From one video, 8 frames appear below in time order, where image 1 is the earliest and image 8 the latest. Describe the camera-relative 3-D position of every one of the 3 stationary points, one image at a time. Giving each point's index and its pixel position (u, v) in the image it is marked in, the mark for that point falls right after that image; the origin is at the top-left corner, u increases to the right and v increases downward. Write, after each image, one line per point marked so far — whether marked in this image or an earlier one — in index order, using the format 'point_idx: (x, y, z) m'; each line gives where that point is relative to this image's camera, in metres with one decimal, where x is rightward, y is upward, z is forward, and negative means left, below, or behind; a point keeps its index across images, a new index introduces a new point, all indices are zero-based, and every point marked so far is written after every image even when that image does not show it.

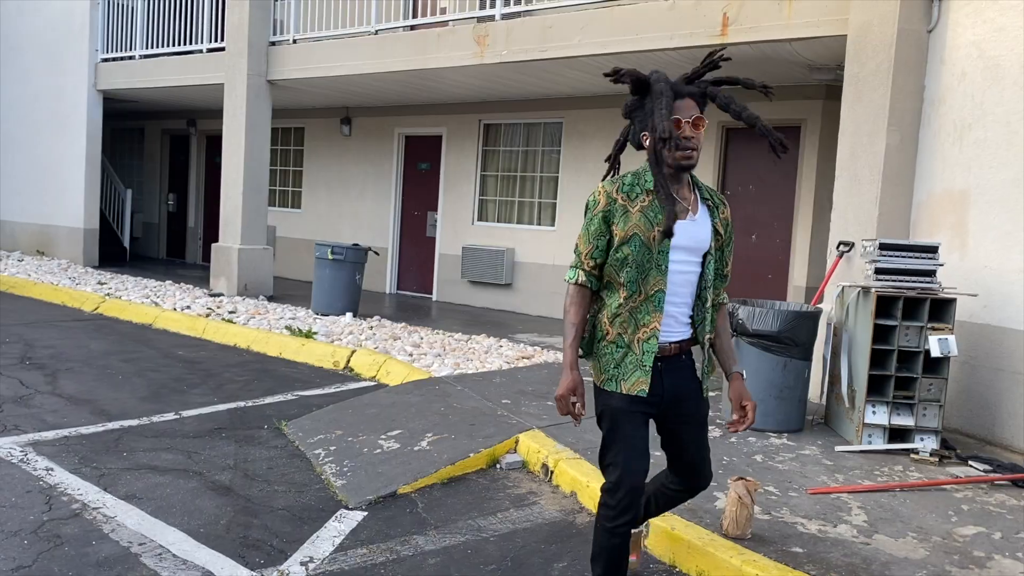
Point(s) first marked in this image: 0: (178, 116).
0: (-5.6, +2.9, +14.9) m
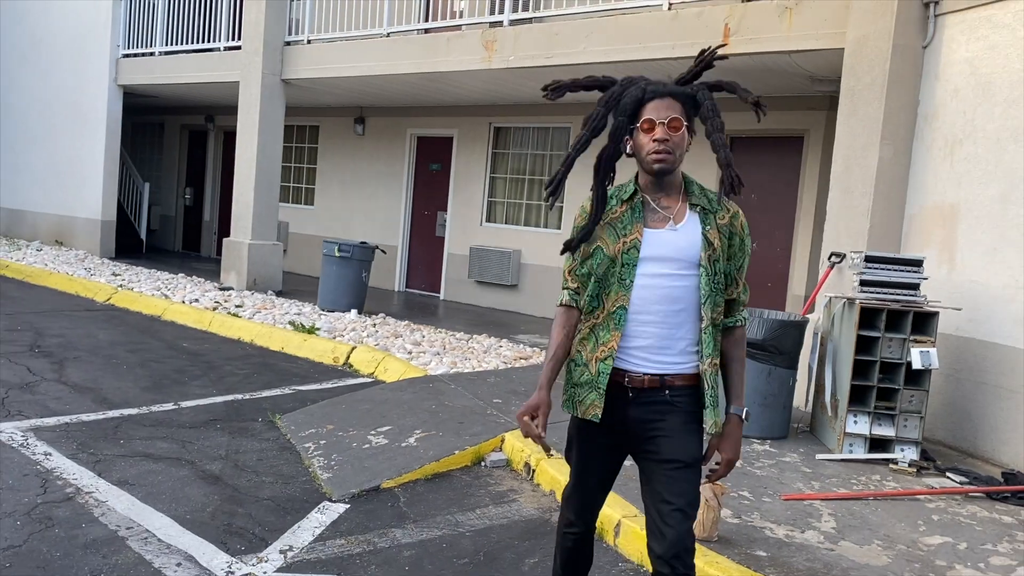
0: (-5.4, +3.0, +15.1) m
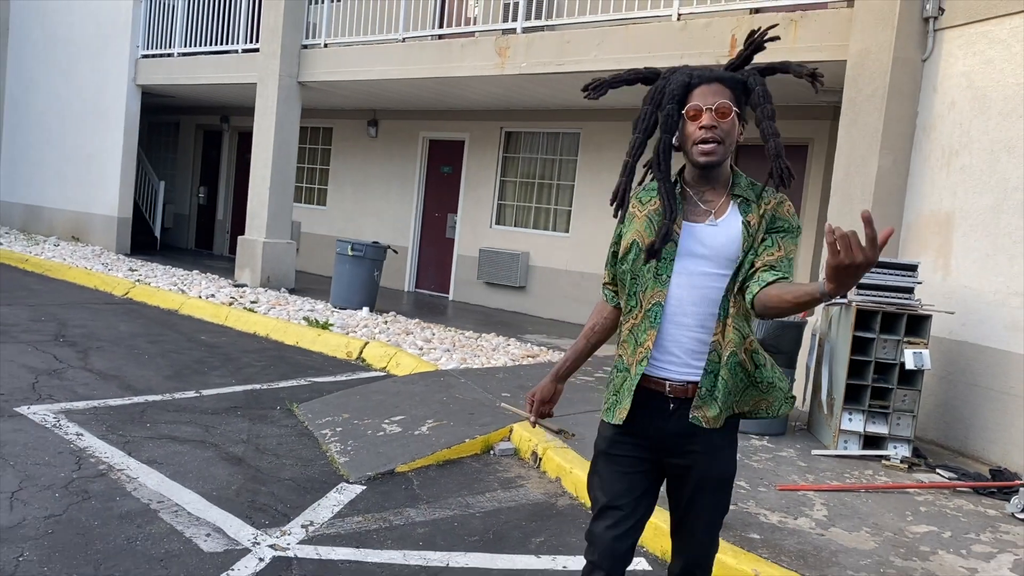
0: (-5.2, +3.0, +15.4) m
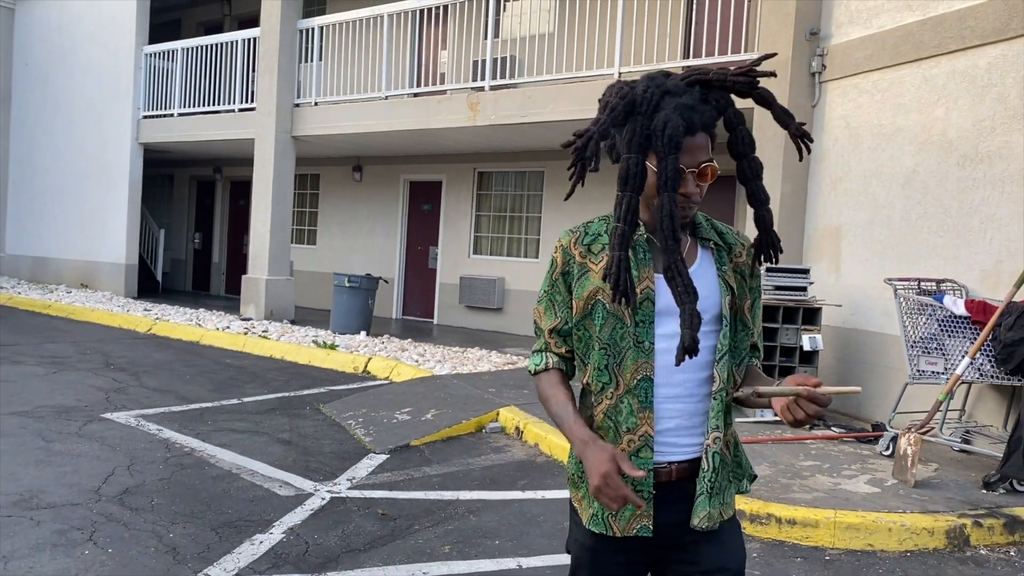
0: (-5.8, +2.3, +16.7) m
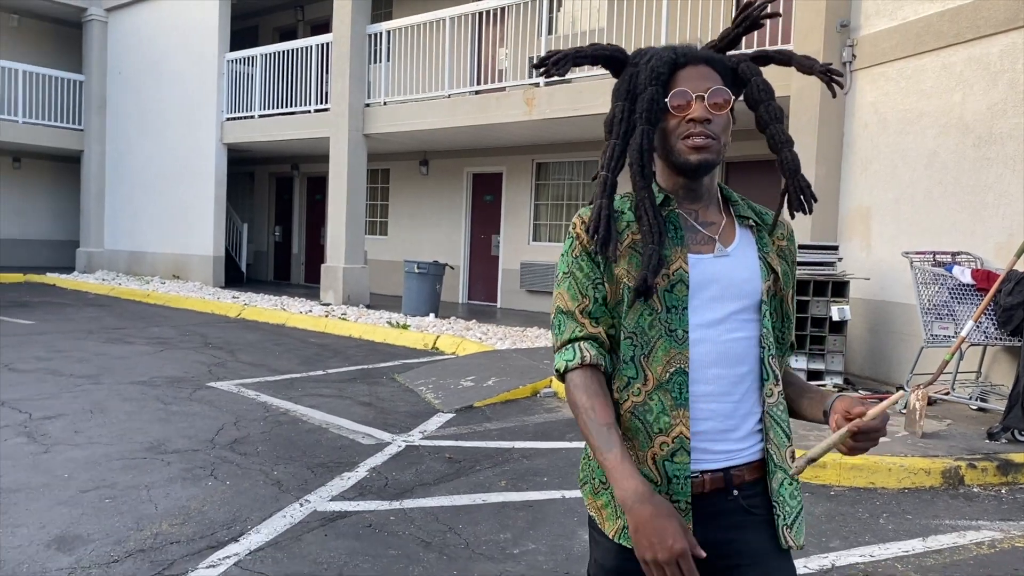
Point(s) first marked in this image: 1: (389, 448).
0: (-4.6, +2.5, +17.9) m
1: (-0.8, -1.0, +5.6) m
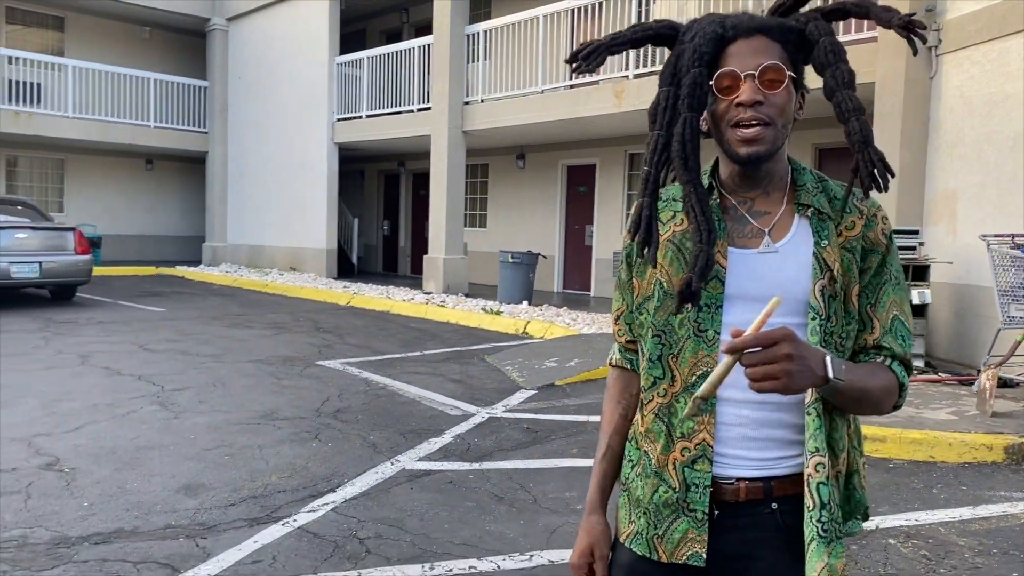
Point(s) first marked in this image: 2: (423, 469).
0: (-2.6, +2.7, +18.7) m
1: (-0.3, -0.9, +6.1) m
2: (-0.5, -1.0, +5.1) m
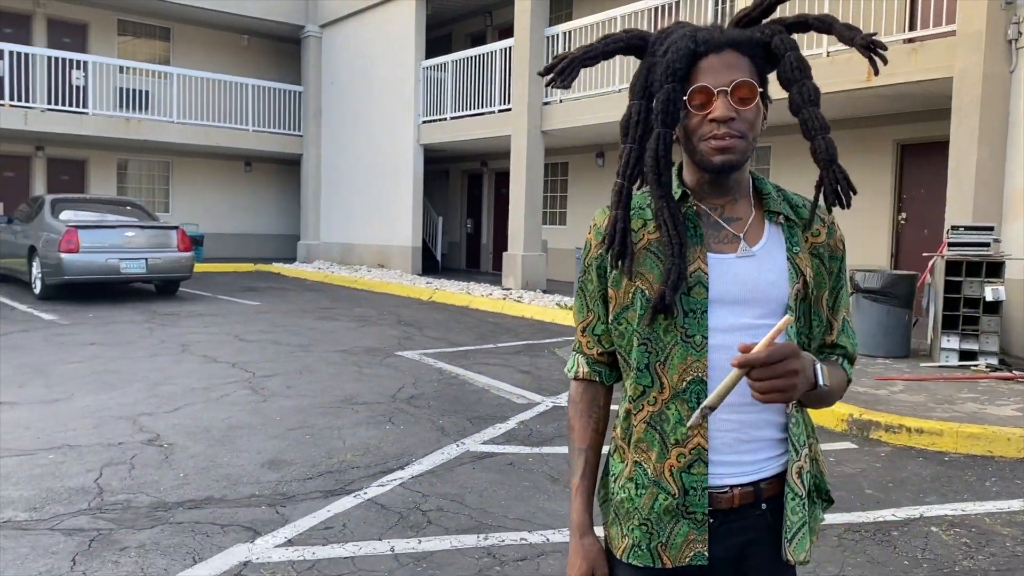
0: (-0.8, +2.8, +19.2) m
1: (+0.2, -0.9, +6.4) m
2: (-0.2, -1.0, +5.4) m
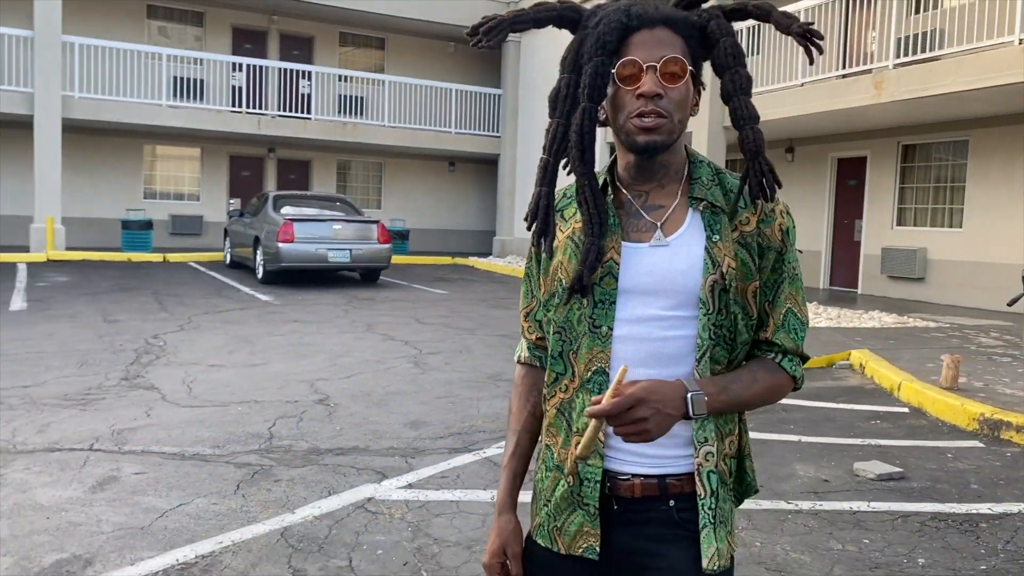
0: (+3.2, +2.9, +19.3) m
1: (+1.2, -0.8, +6.7) m
2: (+0.6, -0.9, +5.8) m
